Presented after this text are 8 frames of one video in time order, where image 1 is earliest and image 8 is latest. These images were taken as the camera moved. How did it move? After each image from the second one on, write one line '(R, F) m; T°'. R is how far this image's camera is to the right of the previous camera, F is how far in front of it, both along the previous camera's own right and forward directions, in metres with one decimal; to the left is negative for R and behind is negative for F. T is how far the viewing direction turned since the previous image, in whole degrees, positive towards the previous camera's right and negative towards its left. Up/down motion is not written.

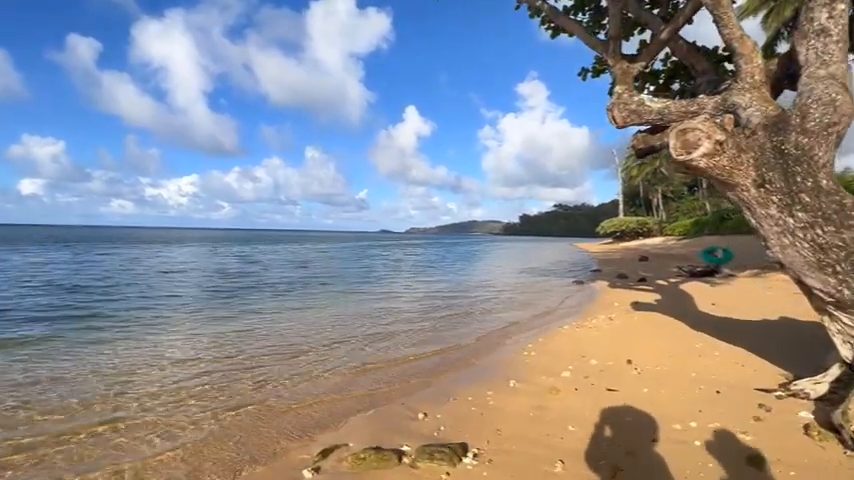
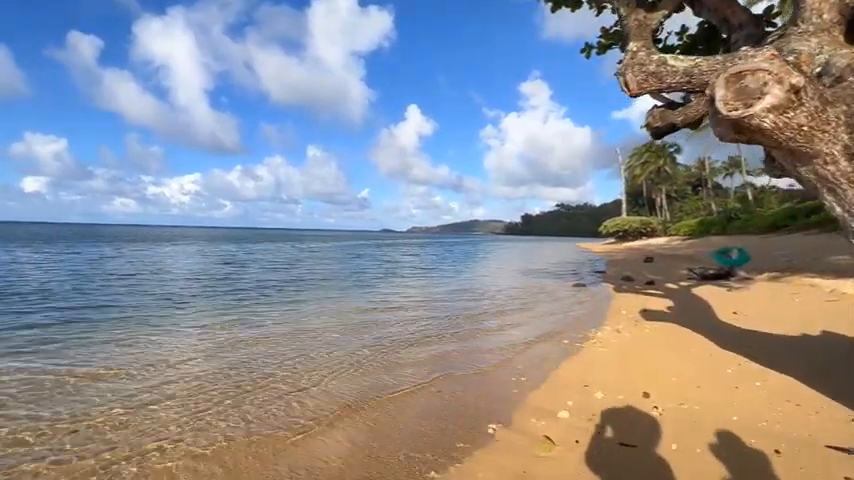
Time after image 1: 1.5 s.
(+0.6, +1.5) m; 0°
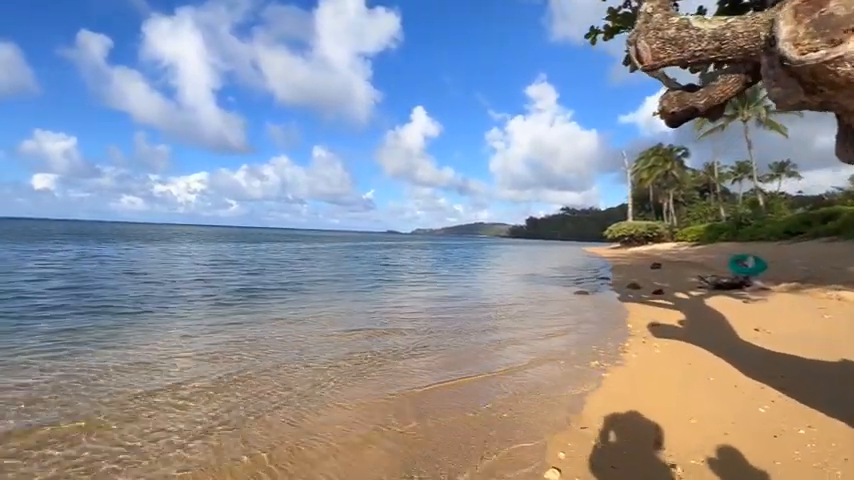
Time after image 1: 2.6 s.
(+0.5, +1.1) m; -1°
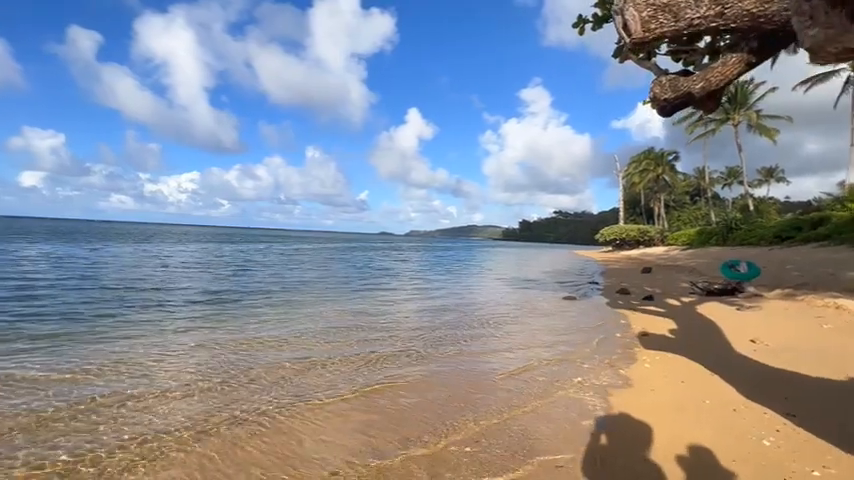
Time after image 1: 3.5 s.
(+0.5, +0.7) m; +1°
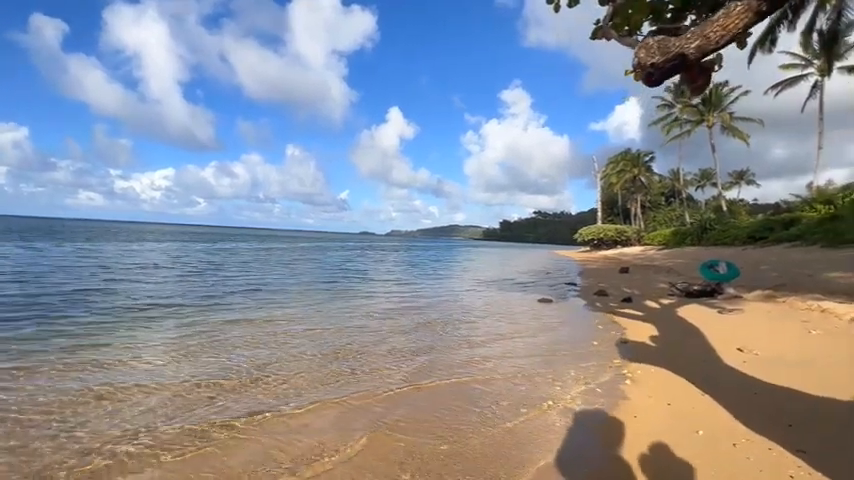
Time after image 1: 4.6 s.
(+0.5, +1.1) m; +3°
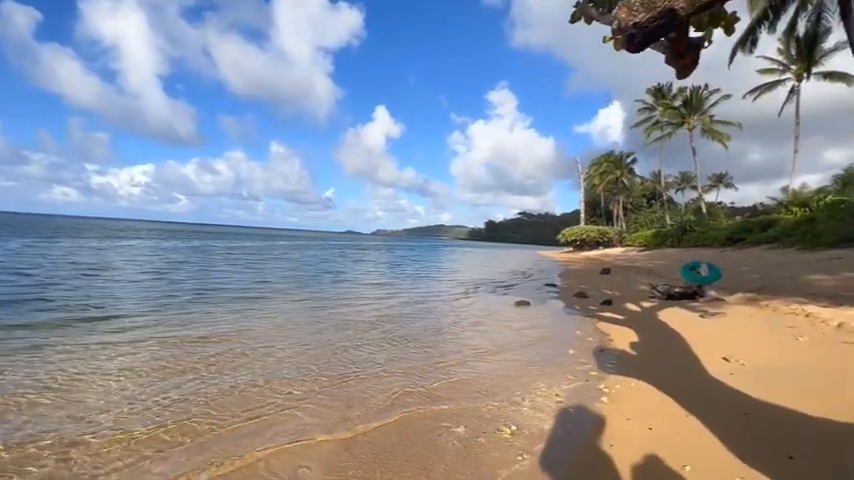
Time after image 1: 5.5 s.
(+0.5, +0.8) m; +2°
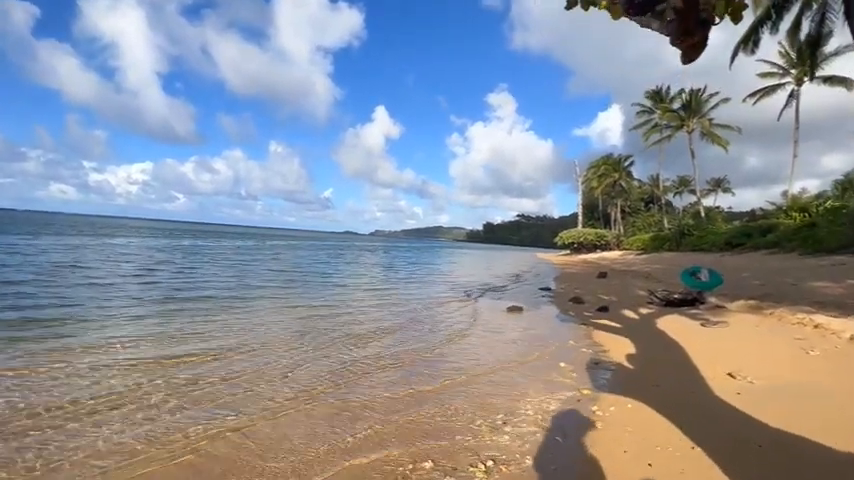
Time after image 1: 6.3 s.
(+0.3, +0.7) m; 0°
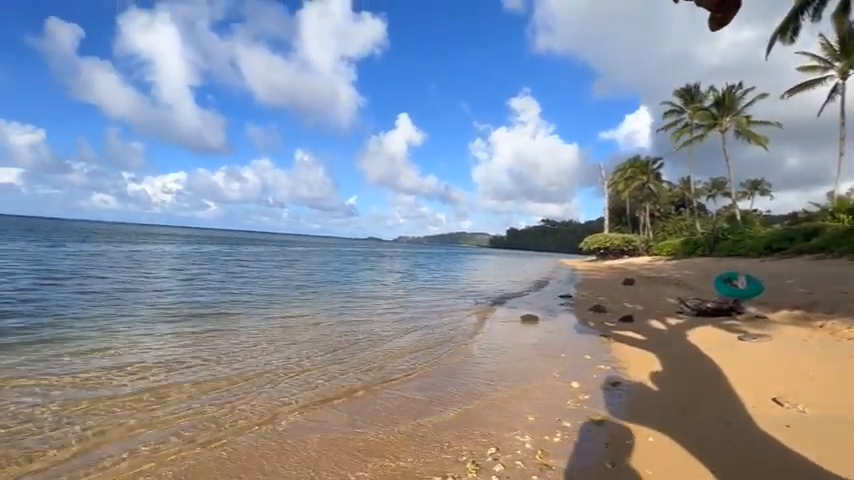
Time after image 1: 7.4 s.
(+0.5, +0.7) m; -3°
